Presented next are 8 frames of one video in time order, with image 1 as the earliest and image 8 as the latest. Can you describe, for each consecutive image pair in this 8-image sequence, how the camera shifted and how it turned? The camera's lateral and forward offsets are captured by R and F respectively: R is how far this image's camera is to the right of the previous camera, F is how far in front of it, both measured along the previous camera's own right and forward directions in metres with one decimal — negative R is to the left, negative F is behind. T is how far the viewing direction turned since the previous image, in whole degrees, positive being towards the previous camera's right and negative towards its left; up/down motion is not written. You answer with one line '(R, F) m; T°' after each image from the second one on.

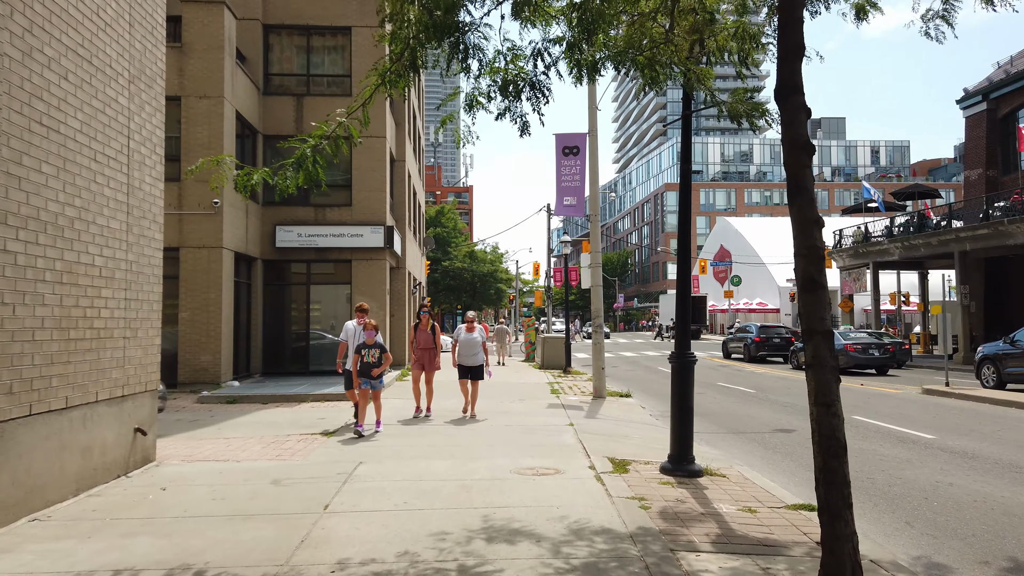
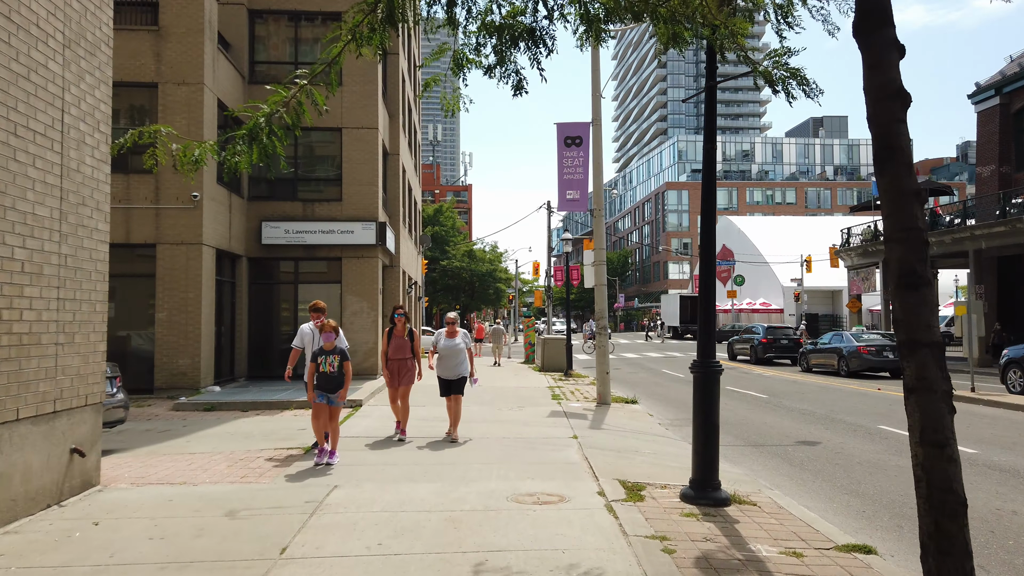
(0.0, +0.9) m; 0°
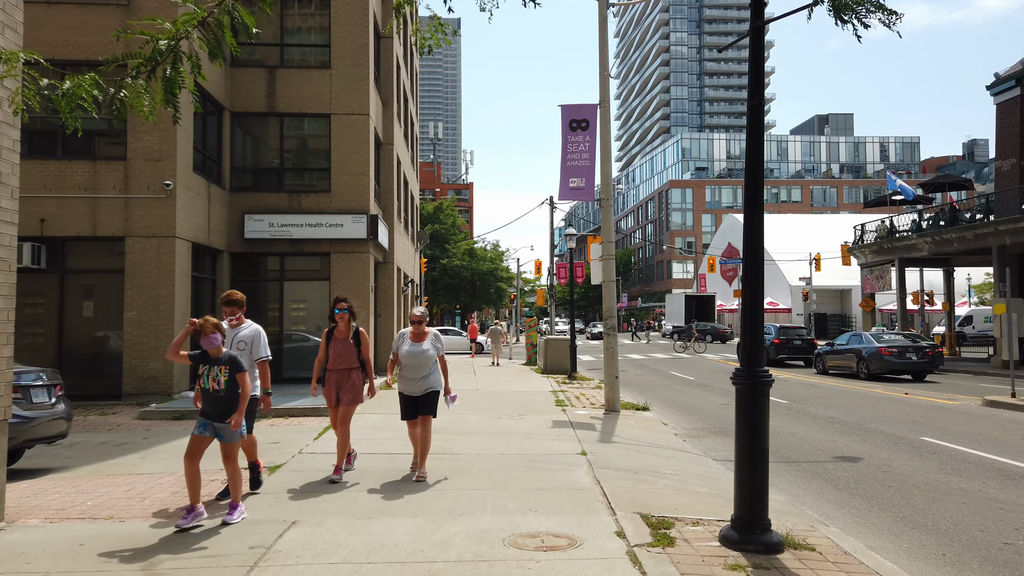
(0.0, +1.2) m; 0°
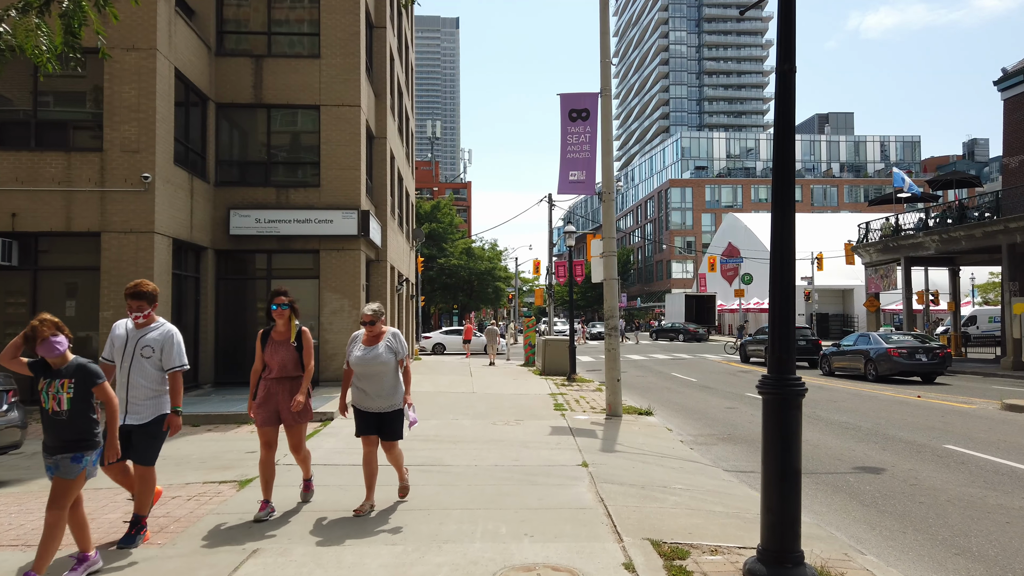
(0.0, +0.7) m; 0°
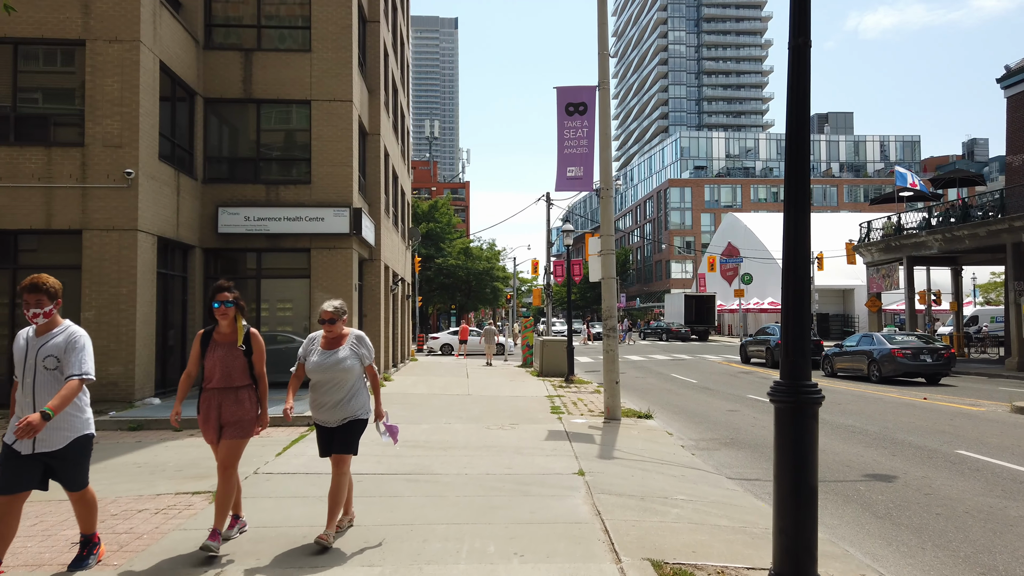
(+0.1, +0.4) m; 0°
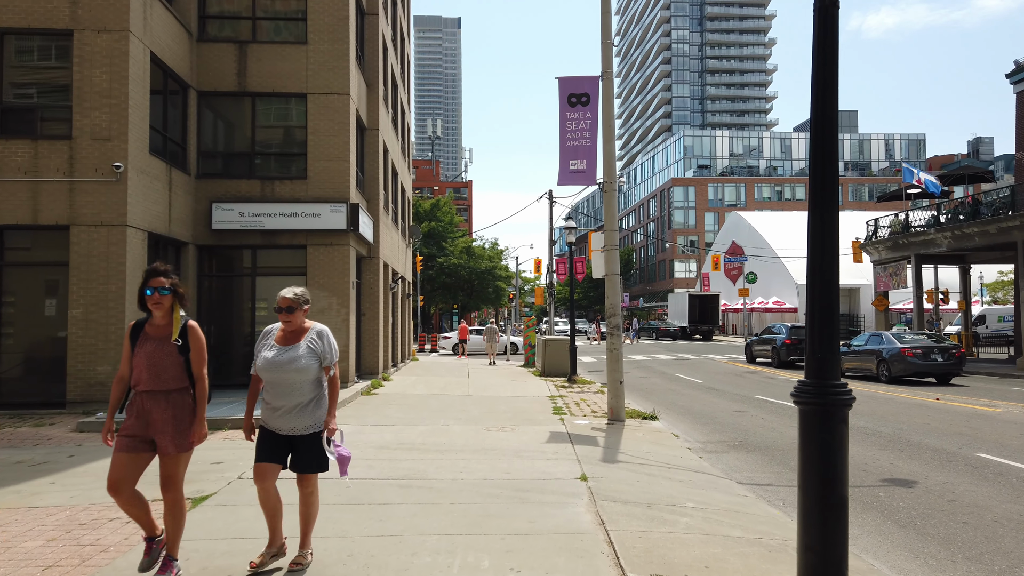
(0.0, +0.4) m; 0°
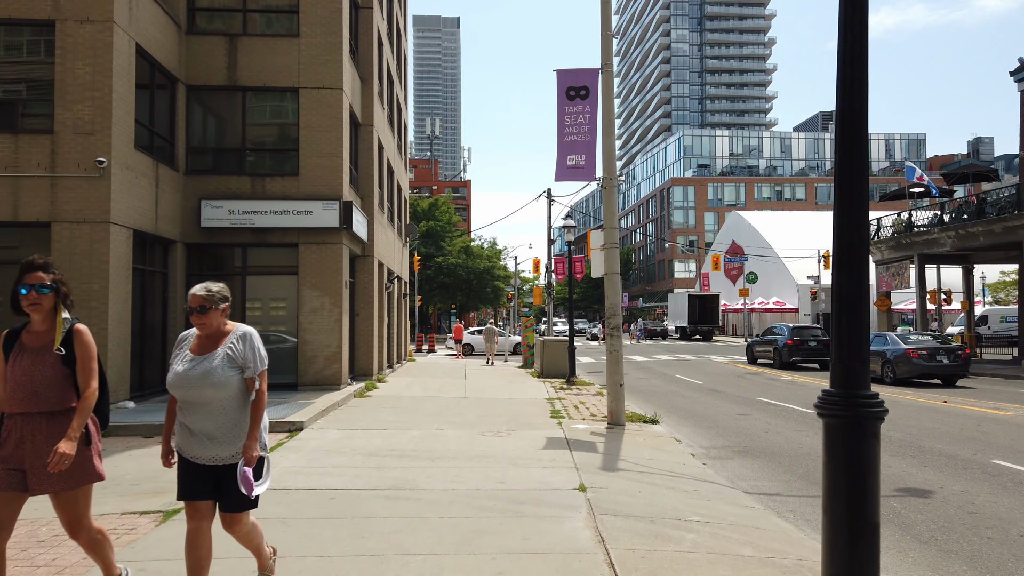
(0.0, +0.4) m; 0°
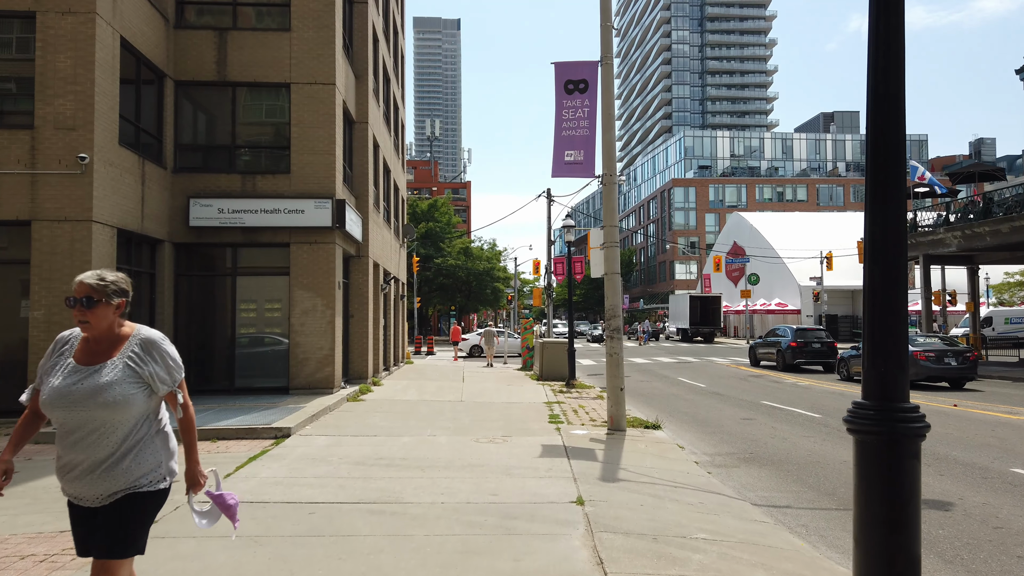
(+0.1, +0.4) m; 0°
